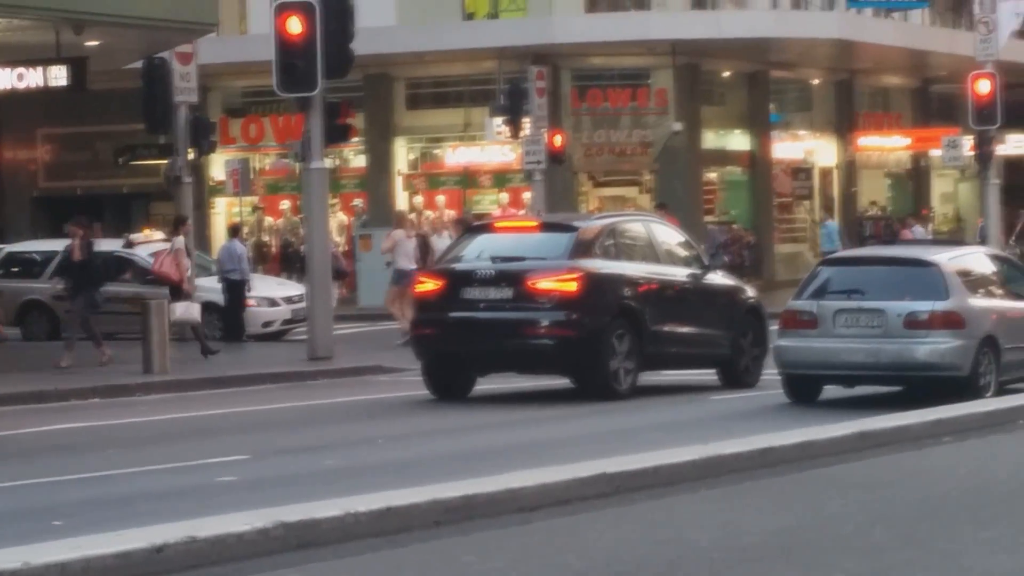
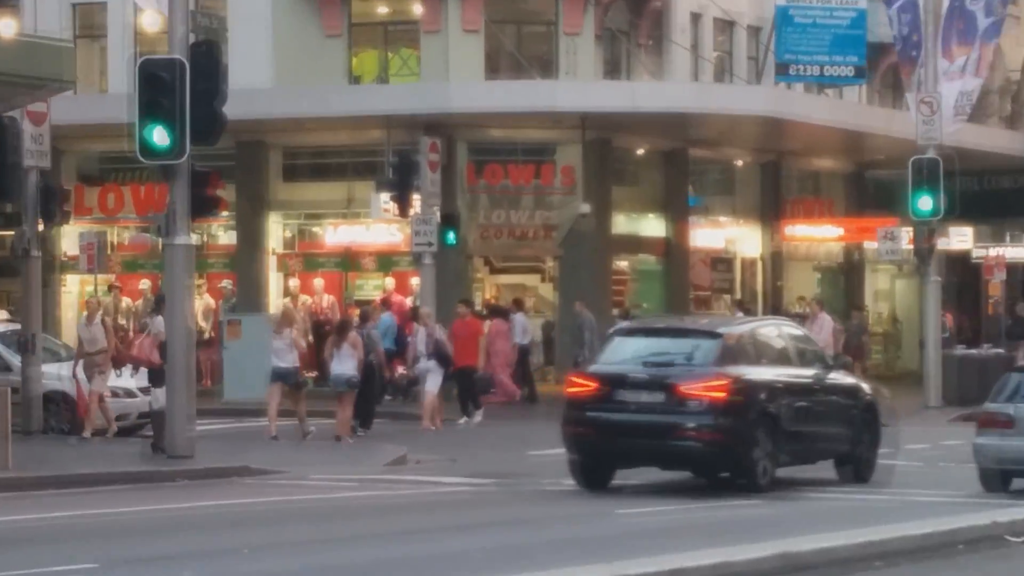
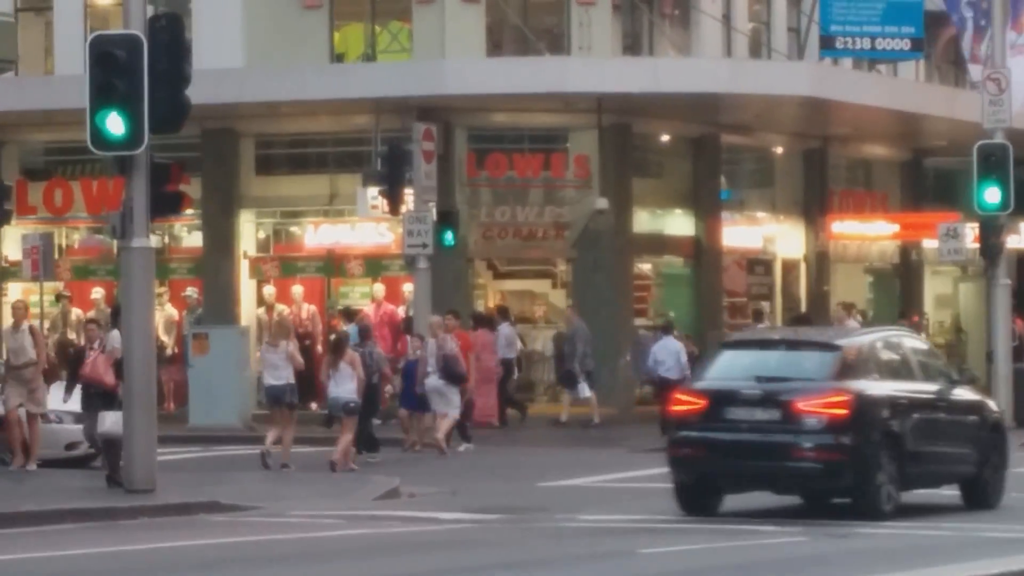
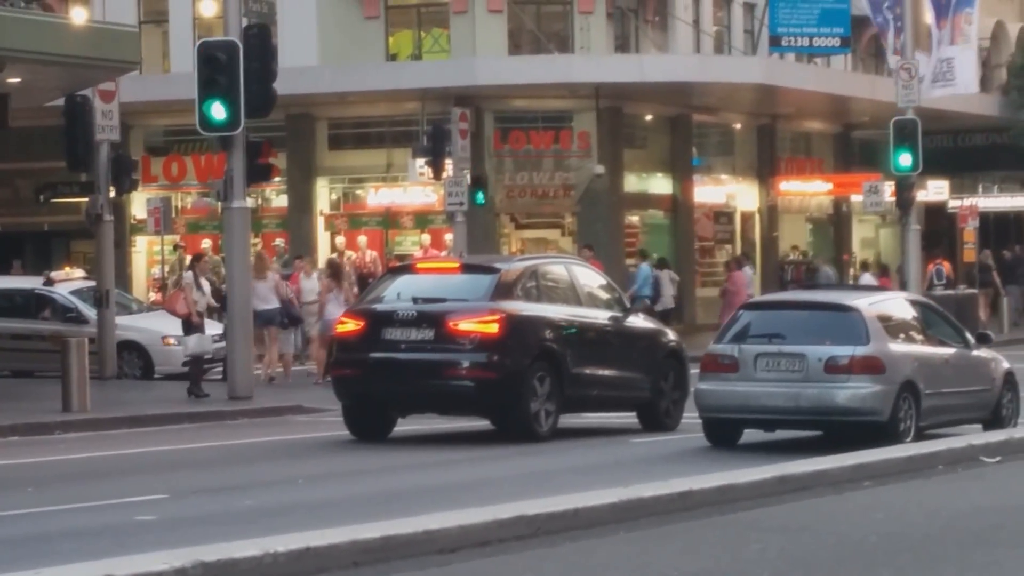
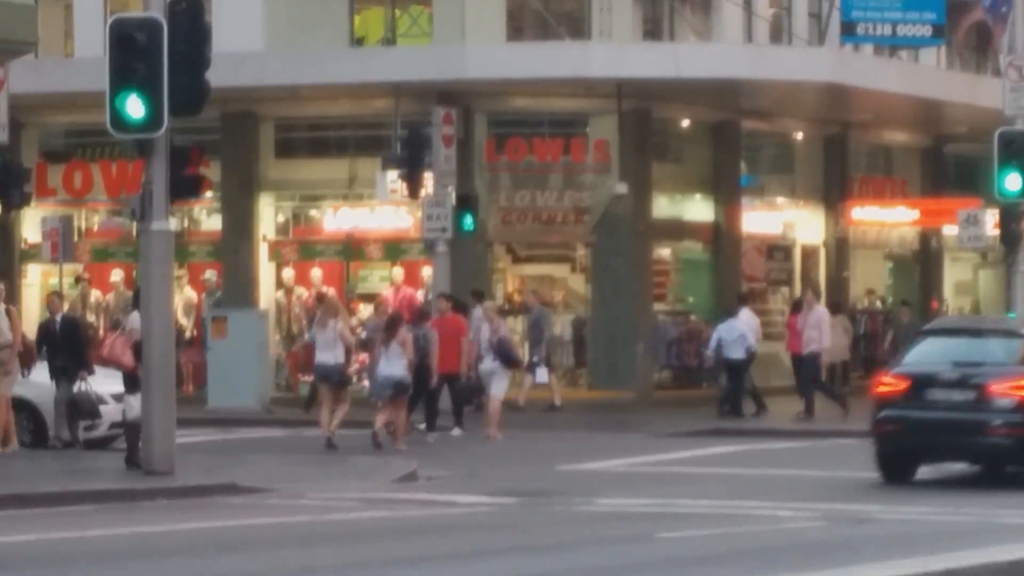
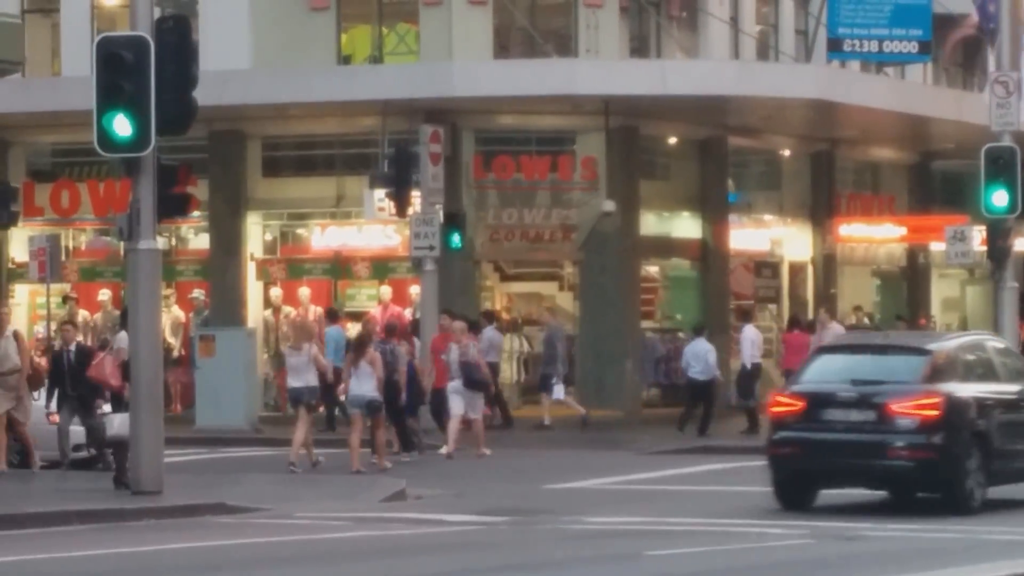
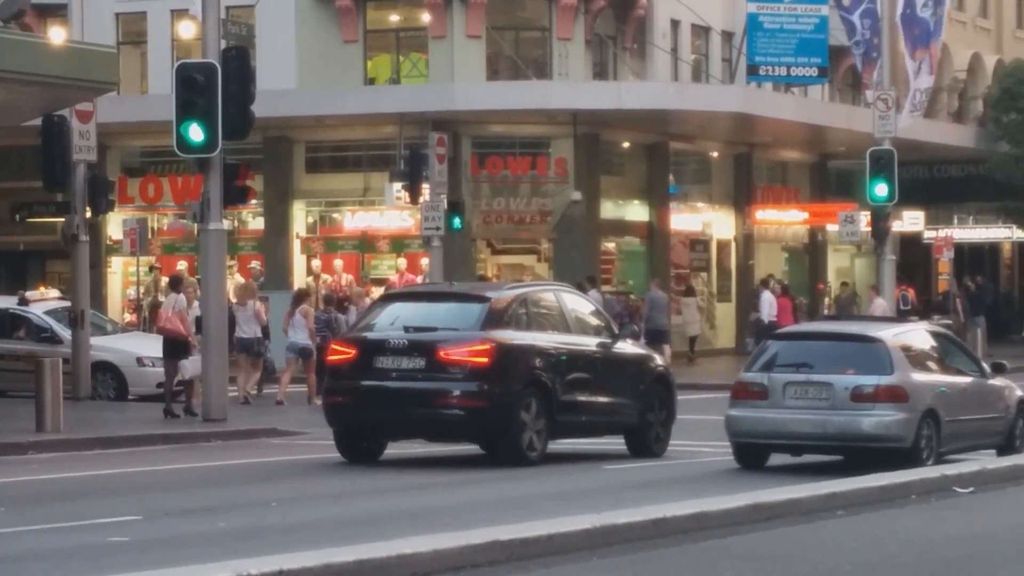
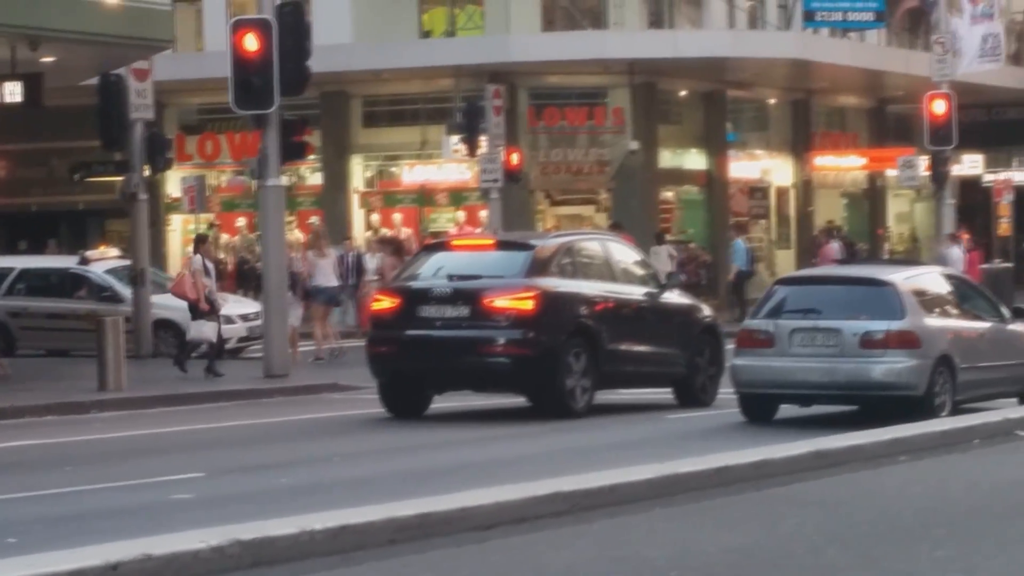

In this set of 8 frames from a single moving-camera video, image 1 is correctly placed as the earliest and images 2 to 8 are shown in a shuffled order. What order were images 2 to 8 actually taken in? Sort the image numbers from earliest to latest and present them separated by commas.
8, 4, 7, 2, 3, 6, 5
